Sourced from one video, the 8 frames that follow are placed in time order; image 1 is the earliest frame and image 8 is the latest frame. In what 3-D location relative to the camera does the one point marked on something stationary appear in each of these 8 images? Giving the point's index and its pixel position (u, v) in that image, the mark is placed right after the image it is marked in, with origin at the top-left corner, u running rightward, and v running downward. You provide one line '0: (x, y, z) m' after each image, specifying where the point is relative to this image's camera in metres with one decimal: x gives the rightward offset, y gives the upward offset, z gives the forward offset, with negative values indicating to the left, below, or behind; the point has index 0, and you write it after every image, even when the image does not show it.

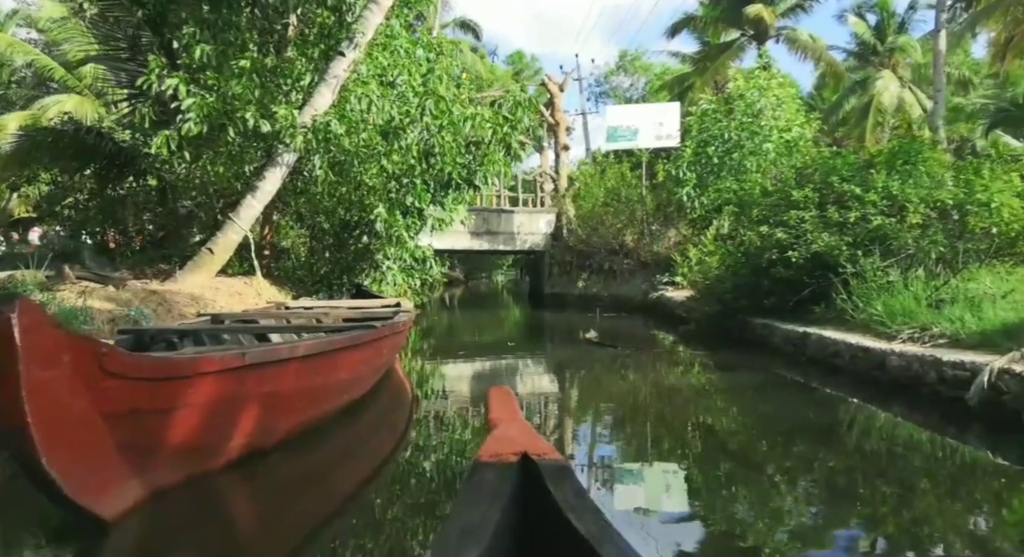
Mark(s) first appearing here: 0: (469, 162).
0: (-0.5, +1.3, +9.8) m
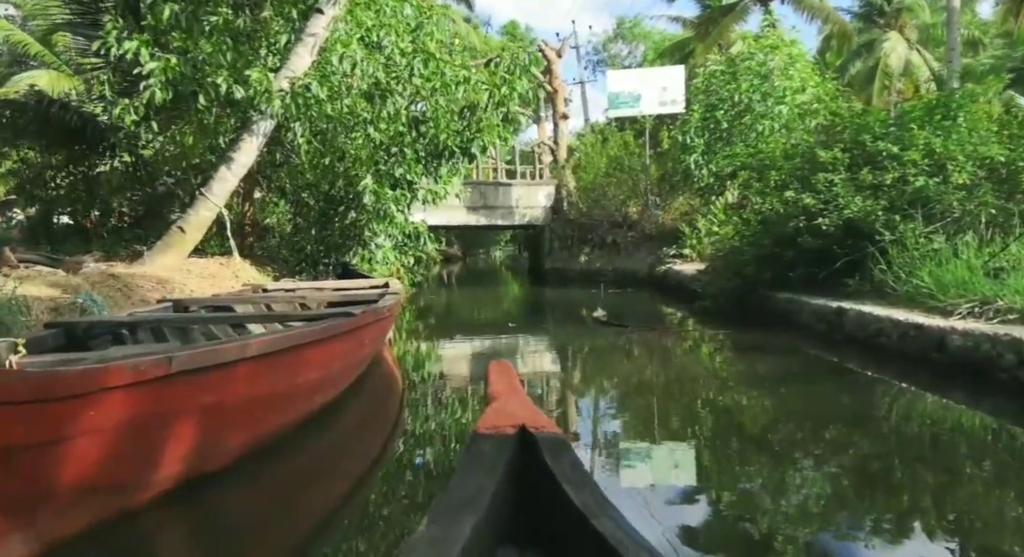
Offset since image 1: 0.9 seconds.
0: (-0.5, +1.6, +9.1) m
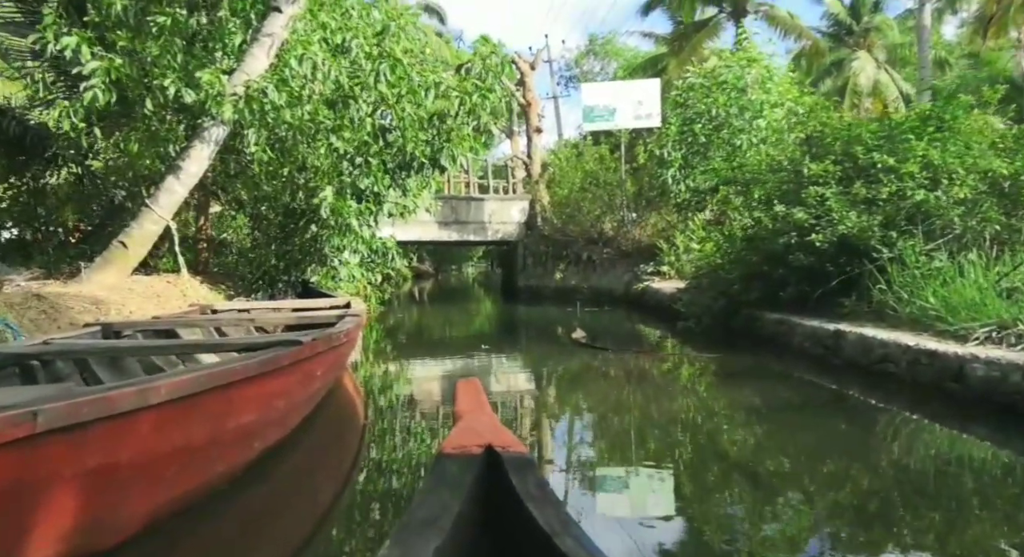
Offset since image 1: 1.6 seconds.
0: (-0.8, +1.4, +8.5) m
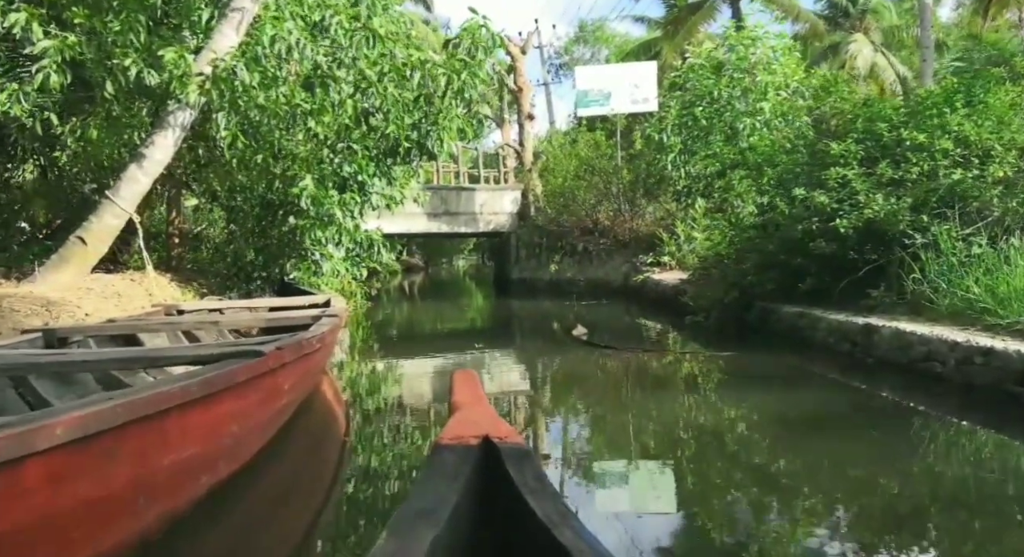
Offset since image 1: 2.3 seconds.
0: (-0.8, +1.5, +7.9) m
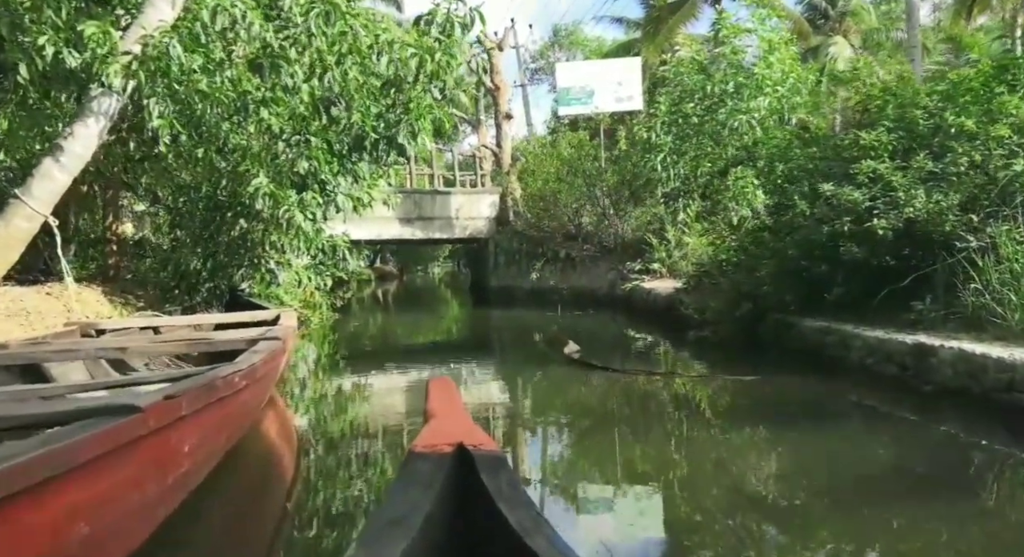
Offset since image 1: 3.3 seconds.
0: (-1.0, +1.4, +7.0) m
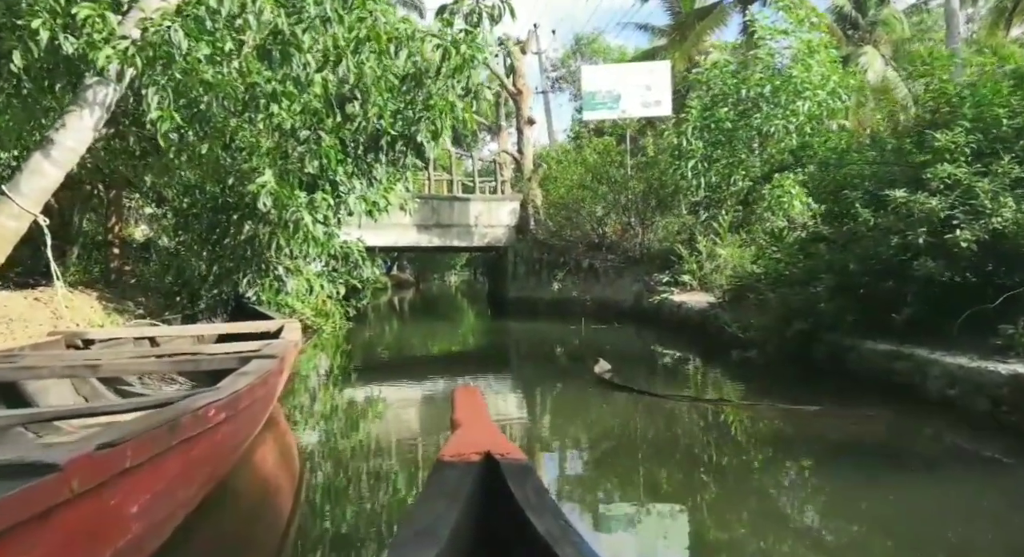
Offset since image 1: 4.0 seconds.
0: (-0.8, +1.3, +6.5) m
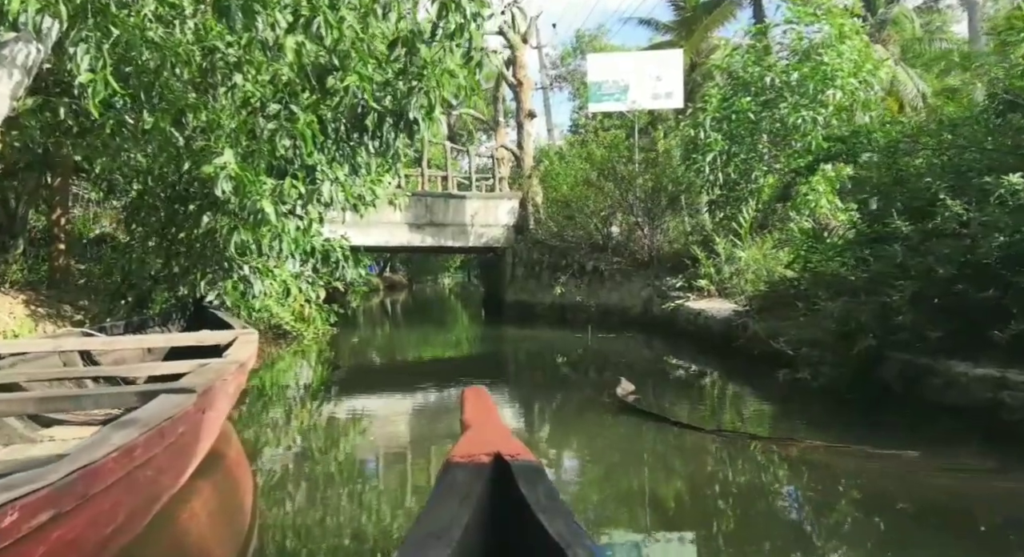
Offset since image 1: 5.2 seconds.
0: (-0.8, +1.3, +5.6) m
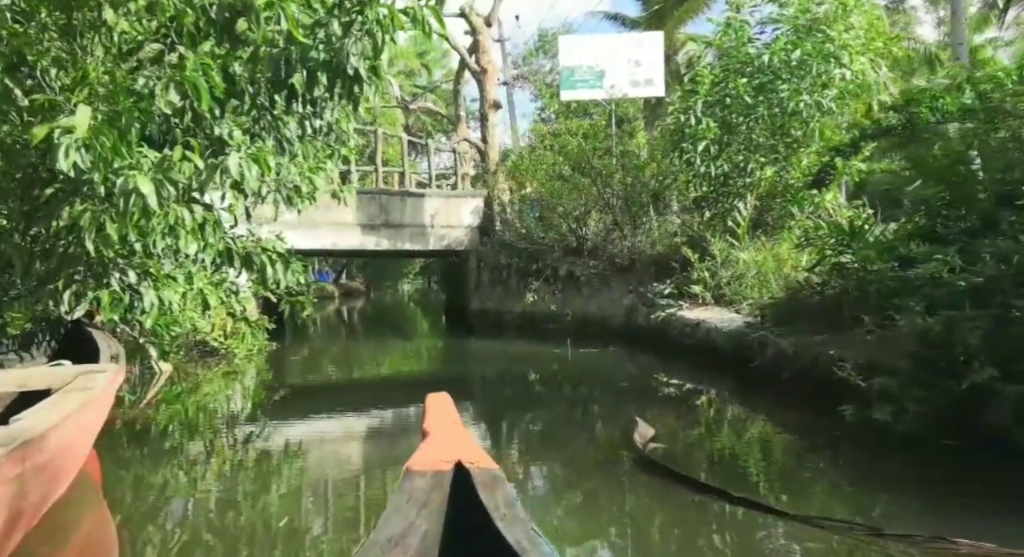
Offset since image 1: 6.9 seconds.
0: (-0.9, +1.2, +4.2) m
